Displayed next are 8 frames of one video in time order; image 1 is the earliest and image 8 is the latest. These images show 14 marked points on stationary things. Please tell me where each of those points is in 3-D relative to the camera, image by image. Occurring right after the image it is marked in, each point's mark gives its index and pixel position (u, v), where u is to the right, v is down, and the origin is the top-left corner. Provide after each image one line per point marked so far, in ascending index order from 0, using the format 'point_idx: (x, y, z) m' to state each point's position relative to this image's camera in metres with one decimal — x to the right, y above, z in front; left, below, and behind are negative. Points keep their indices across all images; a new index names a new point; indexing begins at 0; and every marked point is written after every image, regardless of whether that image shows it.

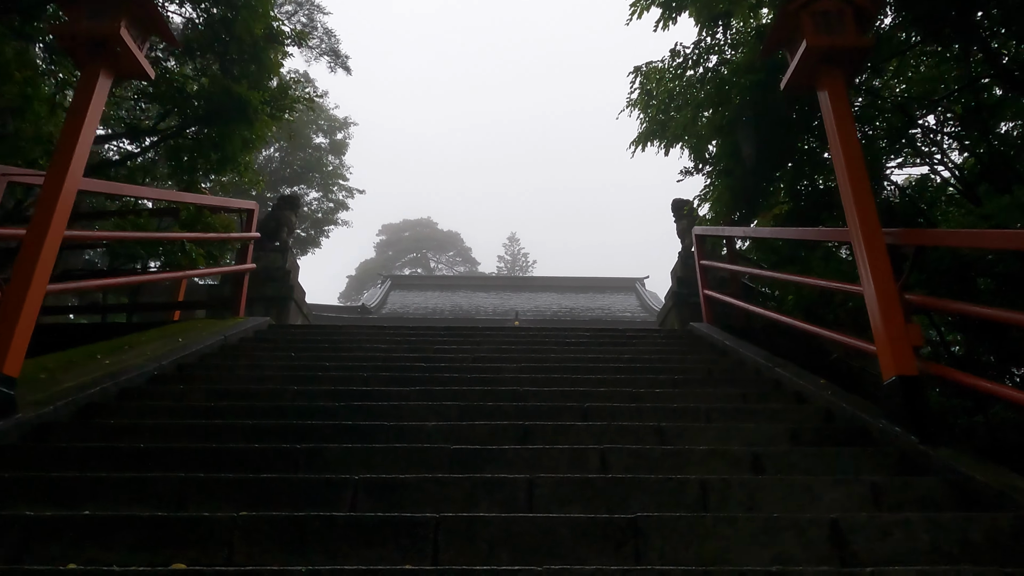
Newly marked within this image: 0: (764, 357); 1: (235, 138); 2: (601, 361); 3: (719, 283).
0: (+1.7, -0.5, +4.2) m
1: (-2.9, +1.5, +6.6) m
2: (+0.6, -0.5, +4.5) m
3: (+2.1, +0.1, +6.6) m
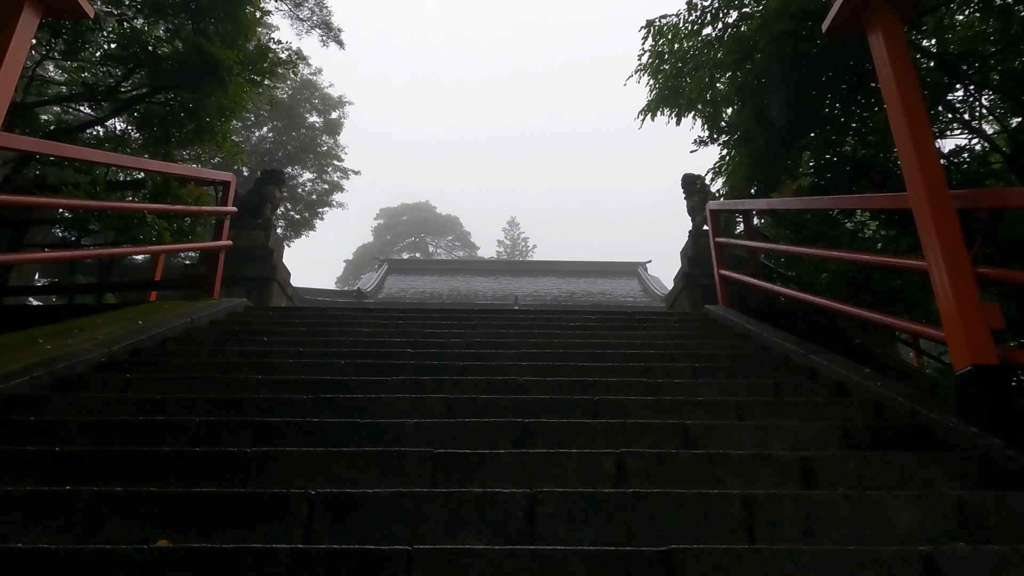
0: (+1.6, -0.3, +3.8) m
1: (-2.9, +1.7, +6.1) m
2: (+0.6, -0.4, +4.0) m
3: (+2.1, +0.2, +6.1) m
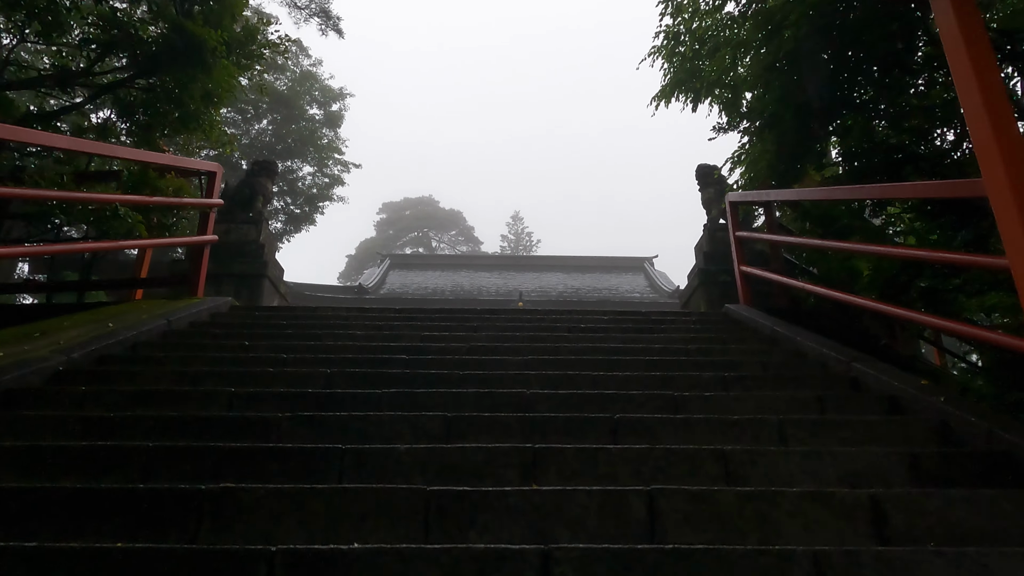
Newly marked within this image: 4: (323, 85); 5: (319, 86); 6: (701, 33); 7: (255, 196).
0: (+1.7, -0.3, +3.4) m
1: (-2.8, +1.7, +5.7) m
2: (+0.6, -0.4, +3.6) m
3: (+2.2, +0.3, +5.7) m
4: (-4.7, +5.1, +16.2) m
5: (-4.7, +5.0, +16.0) m
6: (+1.6, +2.2, +5.5) m
7: (-2.7, +1.0, +6.7) m
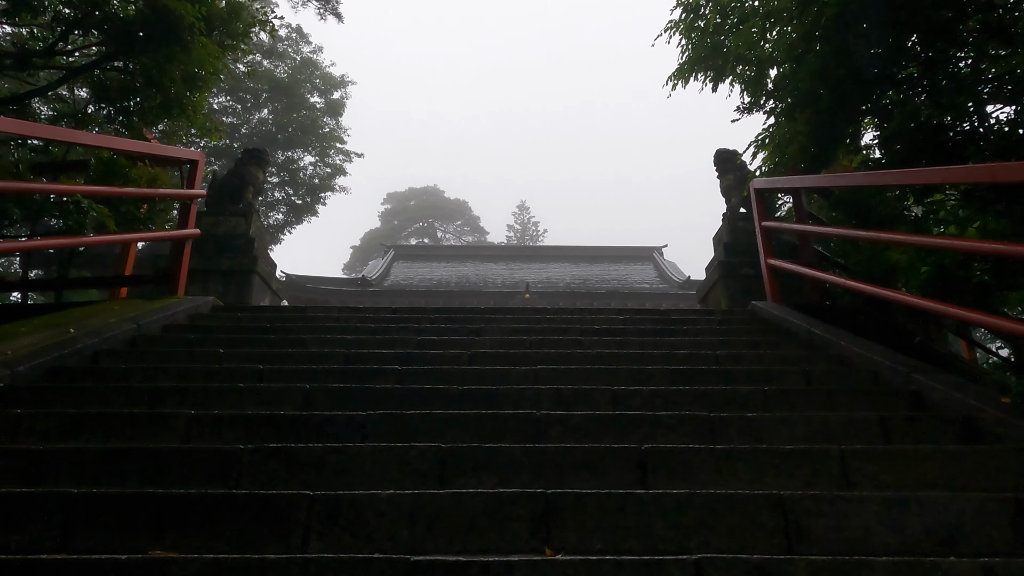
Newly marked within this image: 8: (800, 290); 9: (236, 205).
0: (+1.7, -0.3, +3.0) m
1: (-2.8, +1.8, +5.3) m
2: (+0.7, -0.4, +3.2) m
3: (+2.2, +0.3, +5.3) m
4: (-4.6, +5.3, +15.8) m
5: (-4.6, +5.1, +15.5) m
6: (+1.6, +2.2, +5.0) m
7: (-2.6, +1.0, +6.3) m
8: (+2.3, 0.0, +5.1) m
9: (-2.6, +0.8, +6.2) m
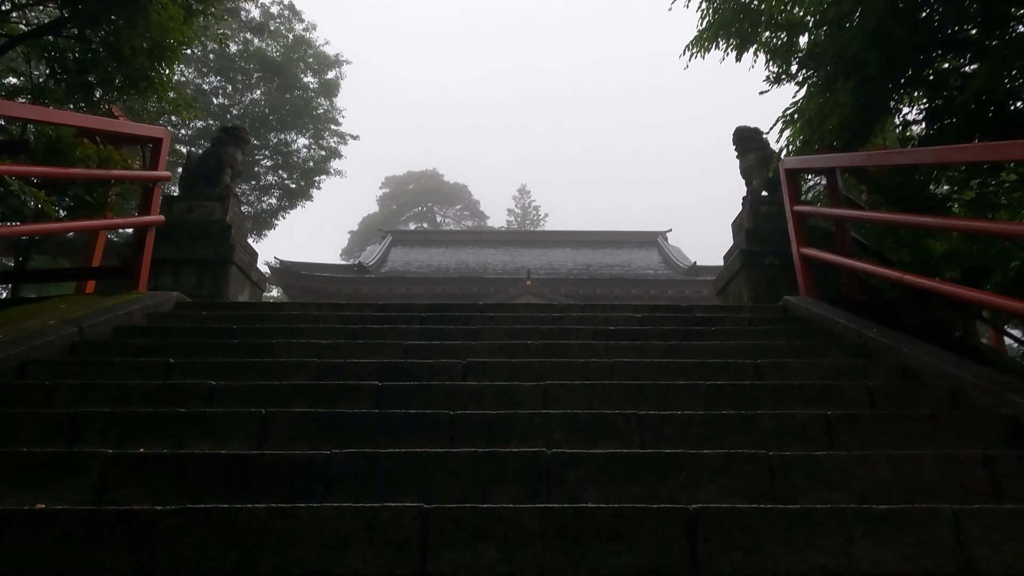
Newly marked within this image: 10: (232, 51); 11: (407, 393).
0: (+1.7, -0.3, +2.5) m
1: (-2.8, +1.8, +4.7) m
2: (+0.7, -0.4, +2.7) m
3: (+2.2, +0.4, +4.8) m
4: (-4.6, +5.6, +15.1) m
5: (-4.6, +5.4, +14.9) m
6: (+1.6, +2.3, +4.4) m
7: (-2.6, +1.1, +5.8) m
8: (+2.3, 0.0, +4.6) m
9: (-2.6, +0.9, +5.7) m
10: (-6.0, +5.1, +13.9) m
11: (-0.4, -0.4, +2.4) m
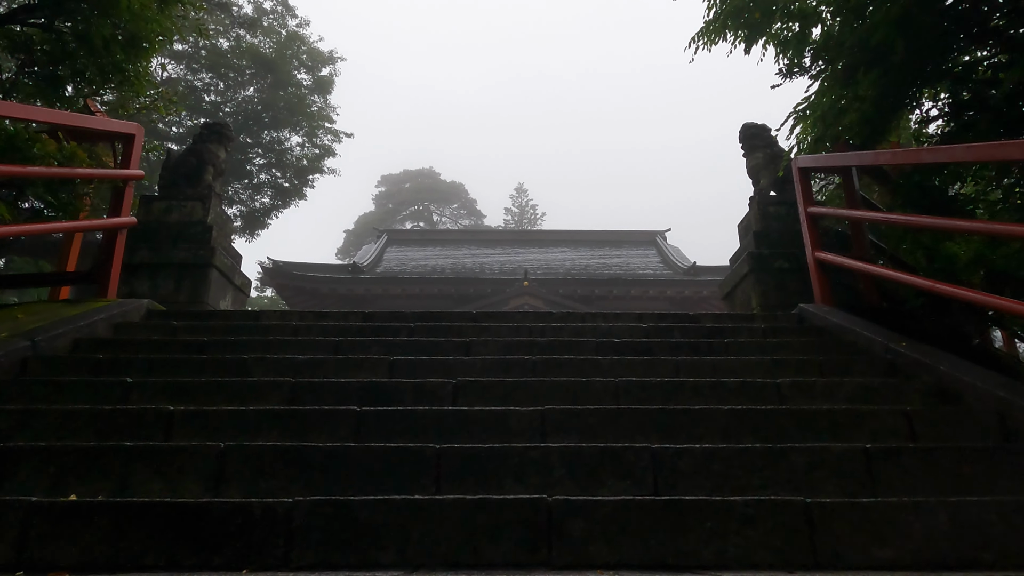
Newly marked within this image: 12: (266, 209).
0: (+1.7, -0.3, +2.2) m
1: (-2.8, +1.8, +4.5) m
2: (+0.7, -0.4, +2.5) m
3: (+2.2, +0.3, +4.5) m
4: (-4.7, +5.5, +14.8) m
5: (-4.7, +5.4, +14.6) m
6: (+1.6, +2.2, +4.2) m
7: (-2.6, +1.0, +5.5) m
8: (+2.3, 0.0, +4.3) m
9: (-2.7, +0.8, +5.4) m
10: (-6.0, +5.1, +13.6) m
11: (-0.4, -0.4, +2.2) m
12: (-5.5, +1.7, +14.3) m
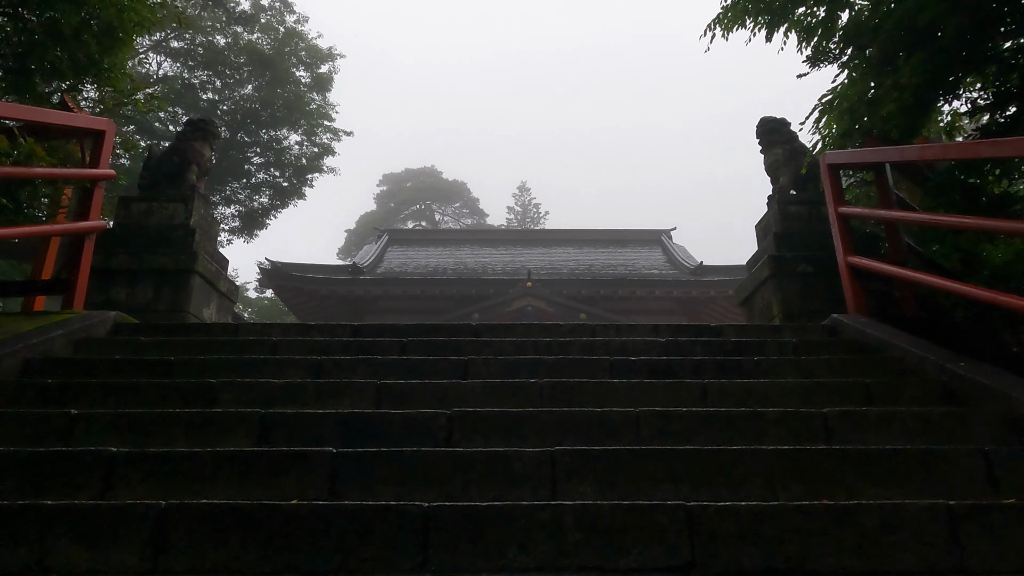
0: (+1.7, -0.4, +1.8) m
1: (-2.8, +1.7, +4.1) m
2: (+0.7, -0.5, +2.1) m
3: (+2.2, +0.3, +4.2) m
4: (-4.6, +5.5, +14.5) m
5: (-4.6, +5.4, +14.3) m
6: (+1.6, +2.2, +3.8) m
7: (-2.6, +1.0, +5.2) m
8: (+2.3, 0.0, +4.0) m
9: (-2.6, +0.8, +5.0) m
10: (-6.0, +5.0, +13.2) m
11: (-0.4, -0.5, +1.8) m
12: (-5.4, +1.7, +14.0) m
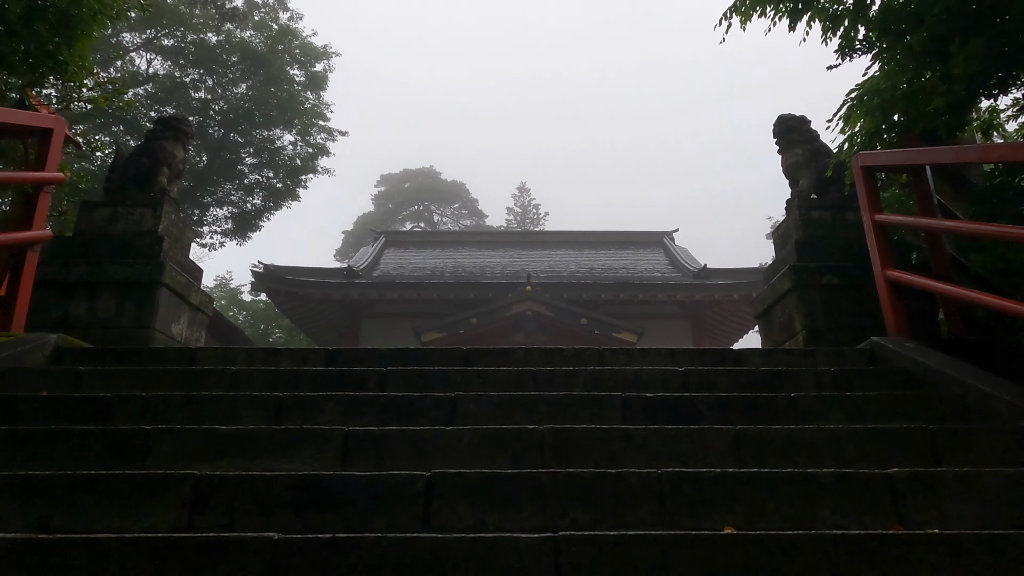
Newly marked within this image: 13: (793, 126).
0: (+1.7, -0.5, +1.4) m
1: (-2.8, +1.6, +3.7) m
2: (+0.7, -0.5, +1.7) m
3: (+2.2, +0.2, +3.8) m
4: (-4.6, +5.4, +14.1) m
5: (-4.6, +5.3, +13.9) m
6: (+1.6, +2.1, +3.4) m
7: (-2.6, +0.9, +4.8) m
8: (+2.3, -0.1, +3.6) m
9: (-2.7, +0.7, +4.6) m
10: (-6.0, +4.9, +12.8) m
11: (-0.4, -0.6, +1.4) m
12: (-5.4, +1.6, +13.6) m
13: (+2.1, +1.2, +4.8) m
